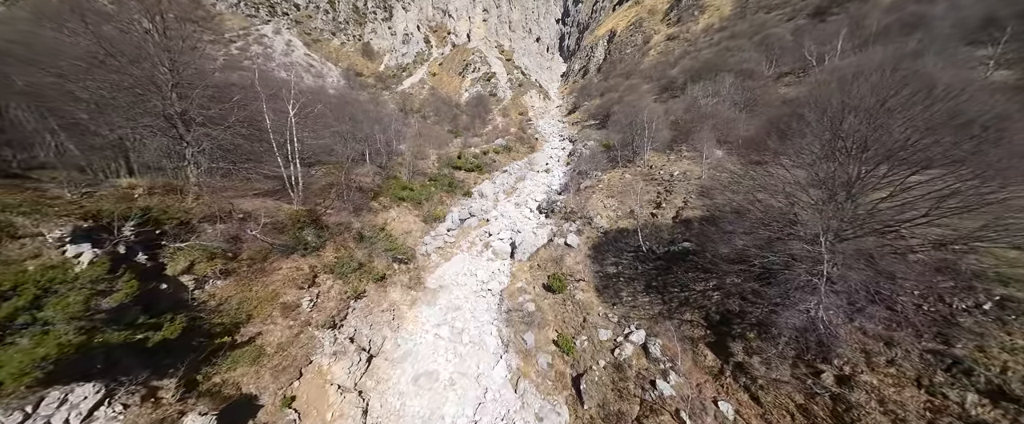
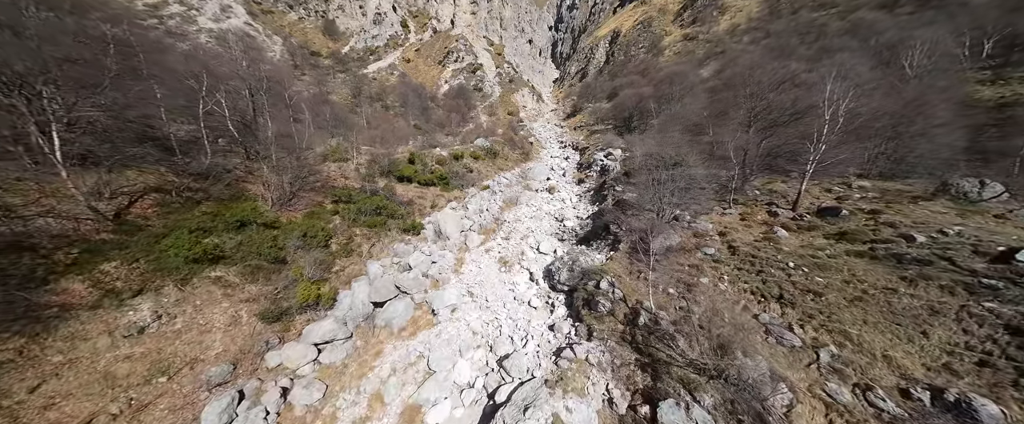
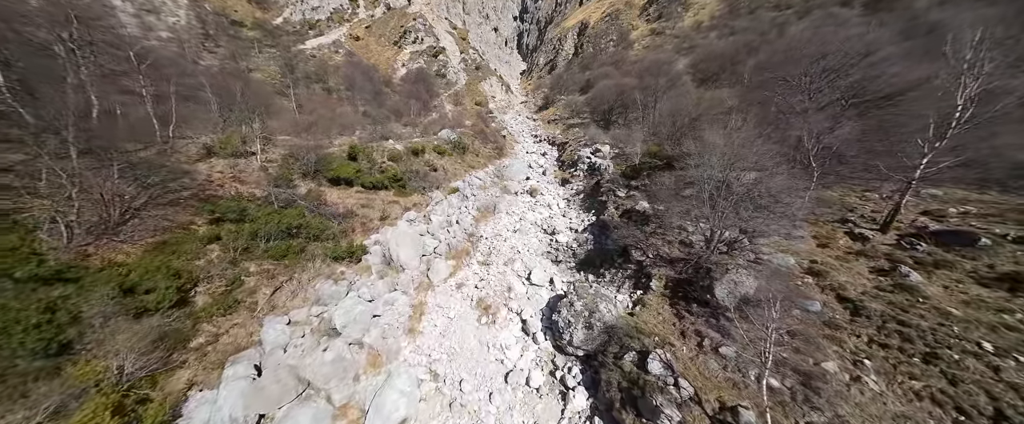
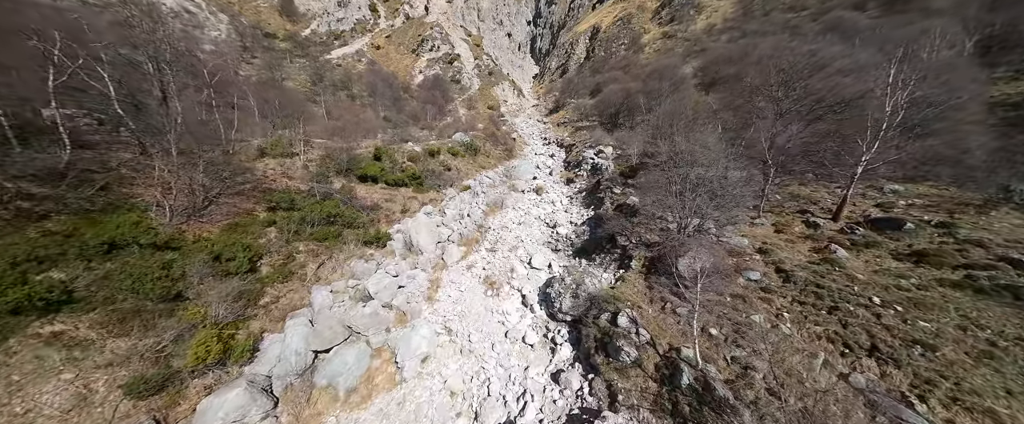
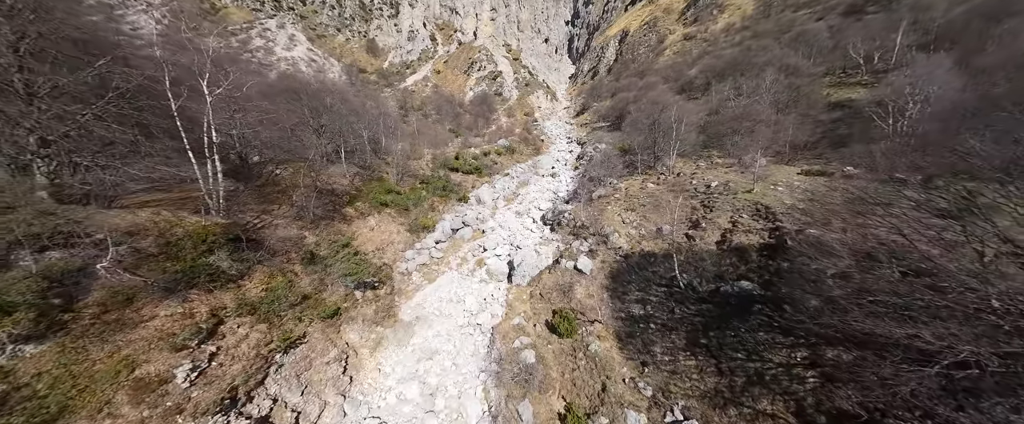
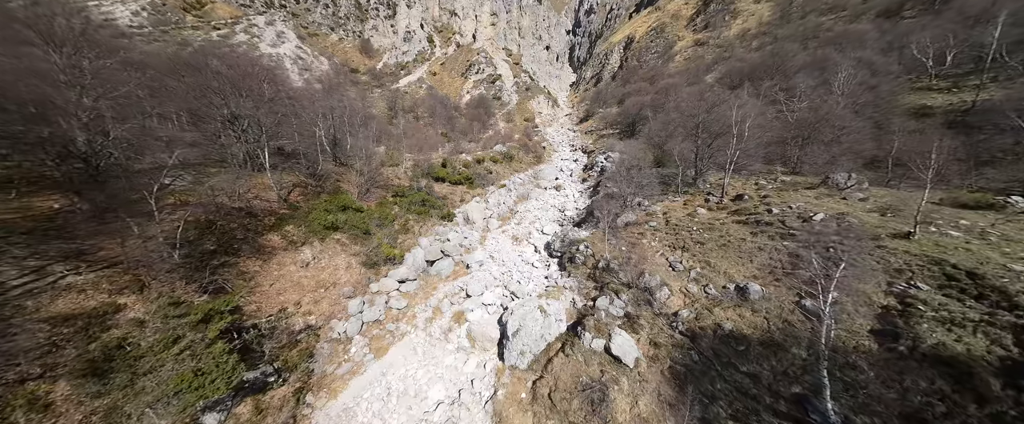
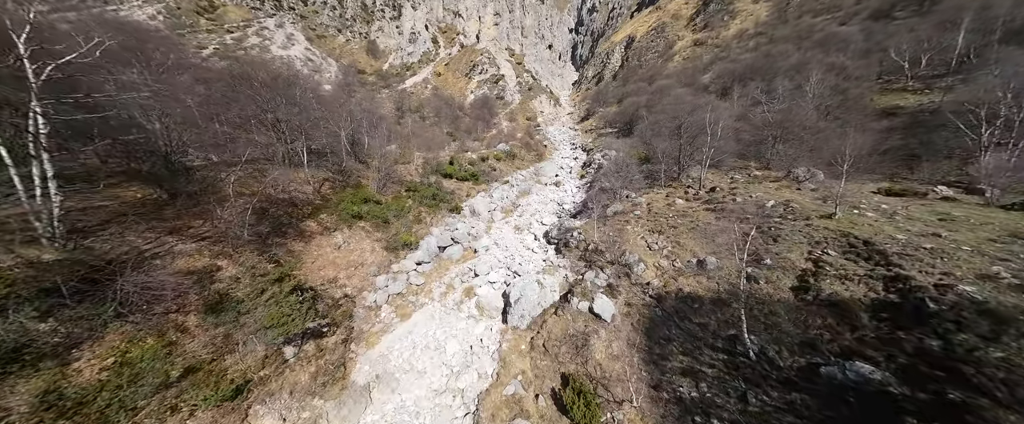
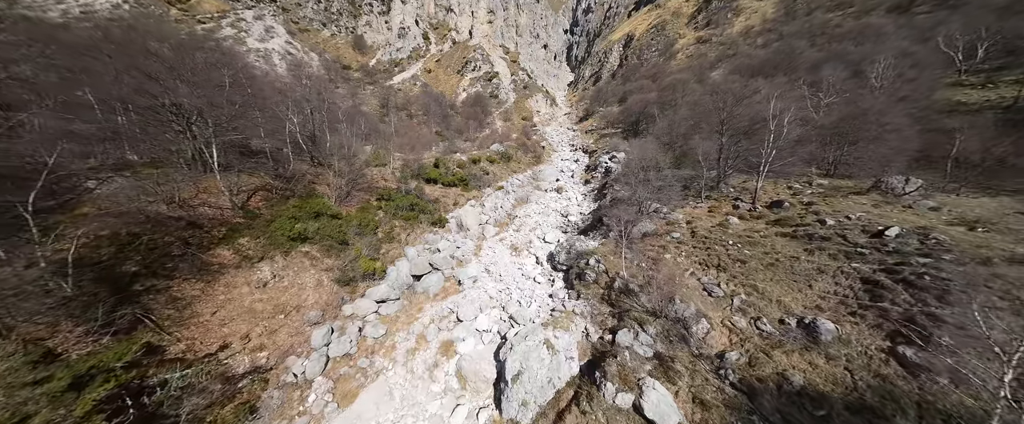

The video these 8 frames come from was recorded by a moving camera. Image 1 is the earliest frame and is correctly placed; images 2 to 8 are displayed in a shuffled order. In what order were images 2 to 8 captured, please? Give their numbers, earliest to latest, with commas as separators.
5, 7, 6, 8, 2, 4, 3
